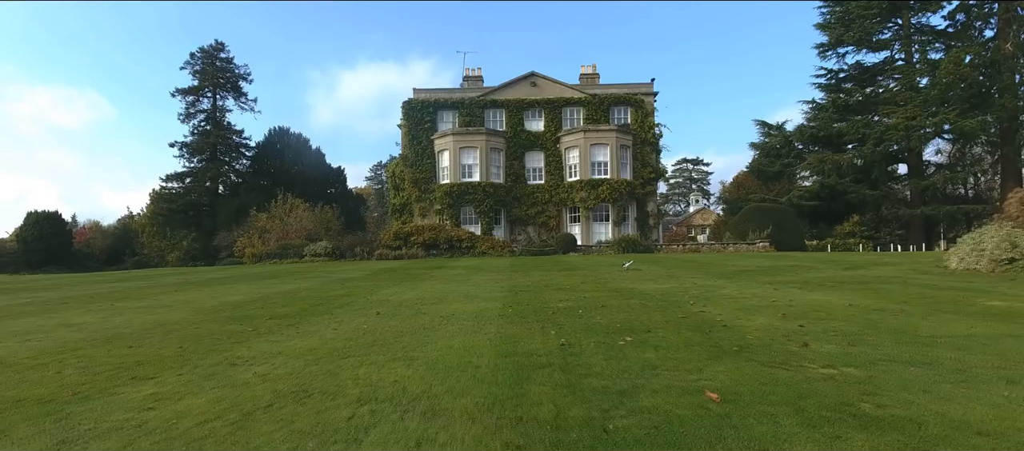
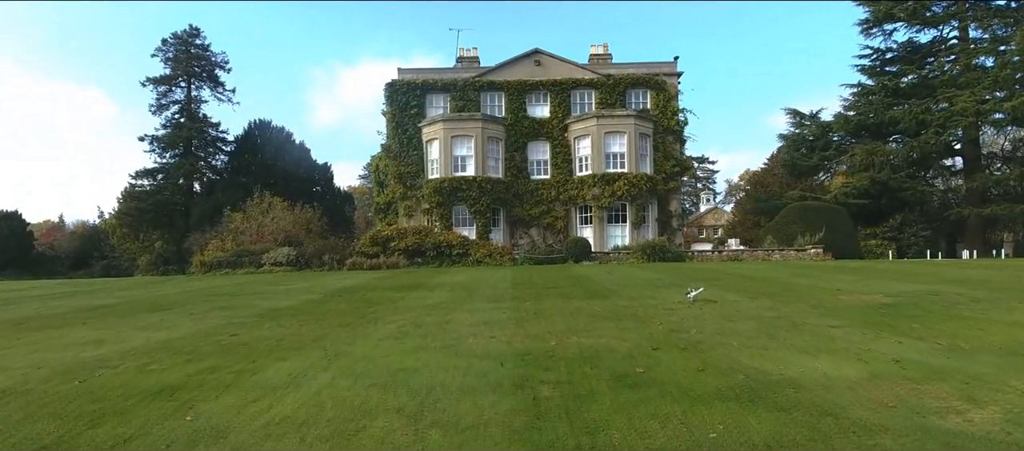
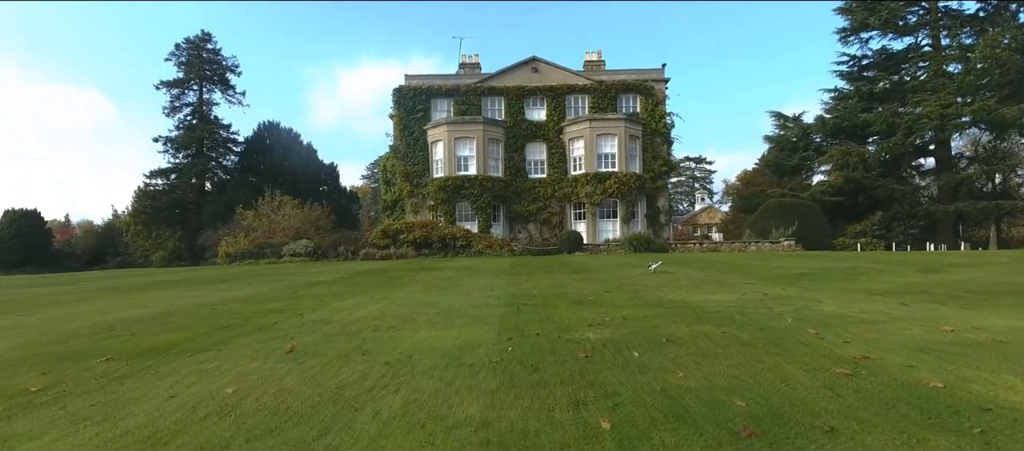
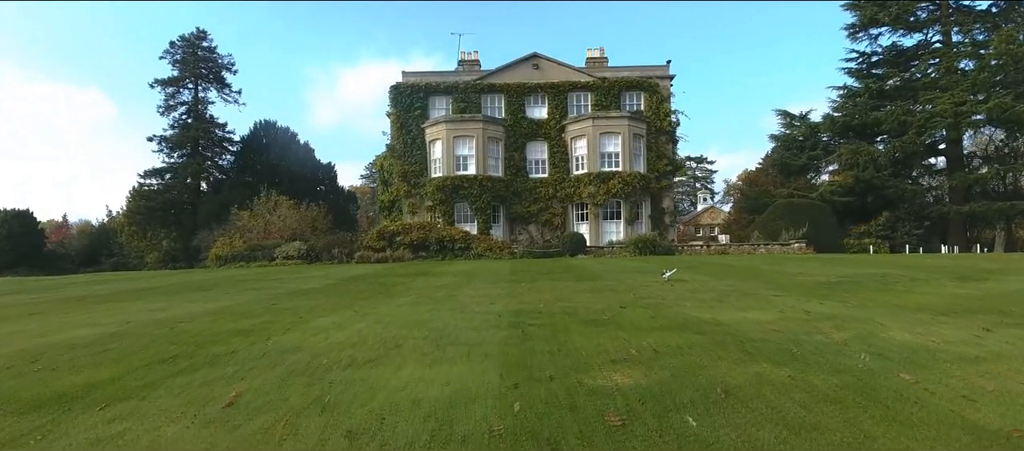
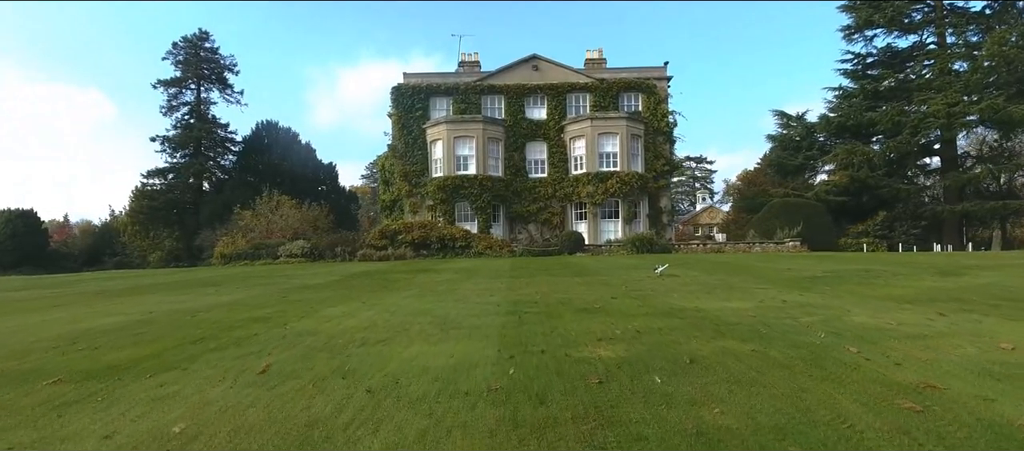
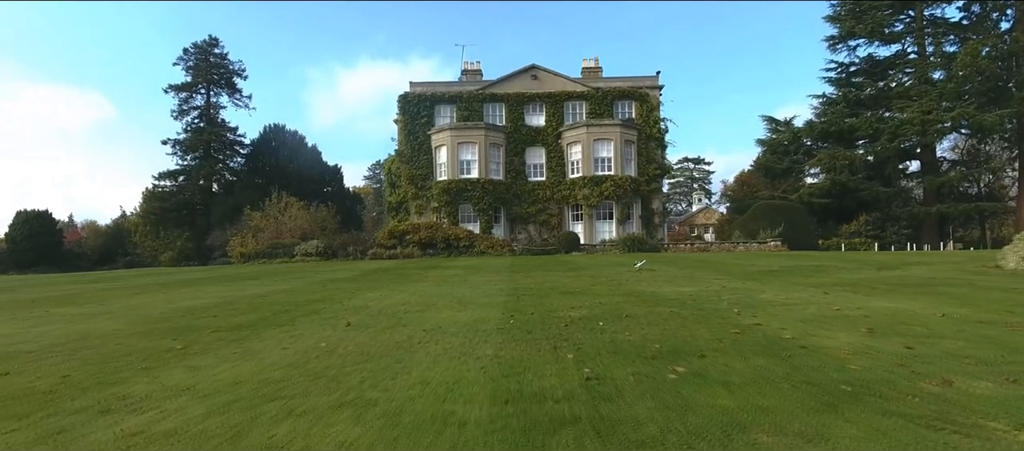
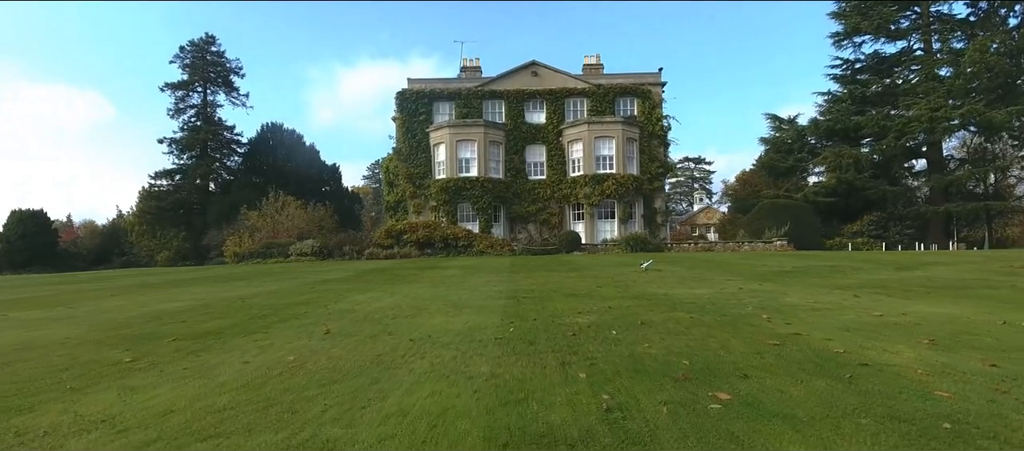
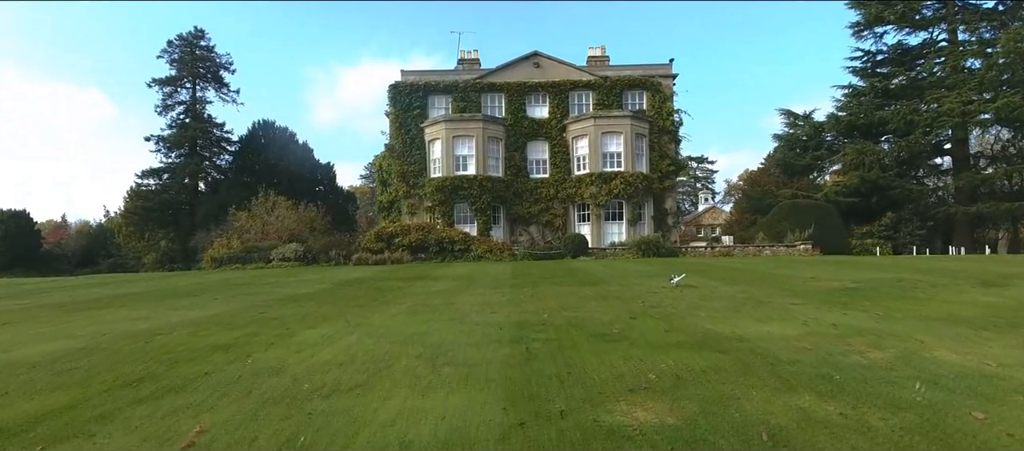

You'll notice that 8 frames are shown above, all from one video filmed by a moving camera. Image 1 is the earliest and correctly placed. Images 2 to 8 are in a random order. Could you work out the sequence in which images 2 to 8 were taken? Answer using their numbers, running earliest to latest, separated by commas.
6, 7, 3, 5, 4, 8, 2
